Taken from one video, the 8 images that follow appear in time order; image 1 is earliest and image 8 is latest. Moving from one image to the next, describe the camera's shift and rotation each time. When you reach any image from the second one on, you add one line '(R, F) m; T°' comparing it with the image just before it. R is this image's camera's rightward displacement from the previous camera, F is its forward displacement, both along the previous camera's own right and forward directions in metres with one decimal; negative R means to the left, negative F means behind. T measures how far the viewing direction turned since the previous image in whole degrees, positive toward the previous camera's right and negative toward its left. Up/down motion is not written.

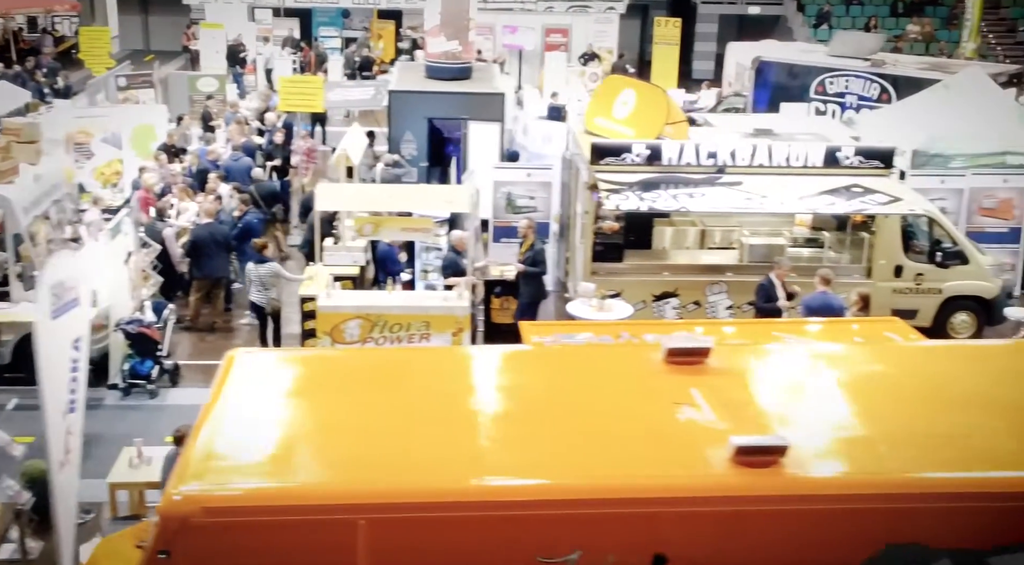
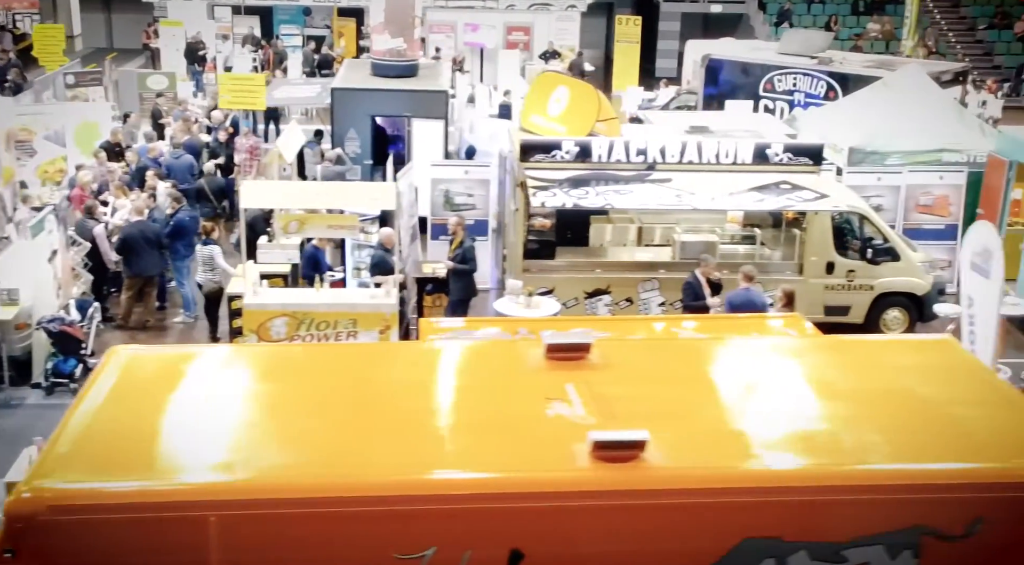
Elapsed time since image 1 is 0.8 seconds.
(+0.6, 0.0) m; +1°
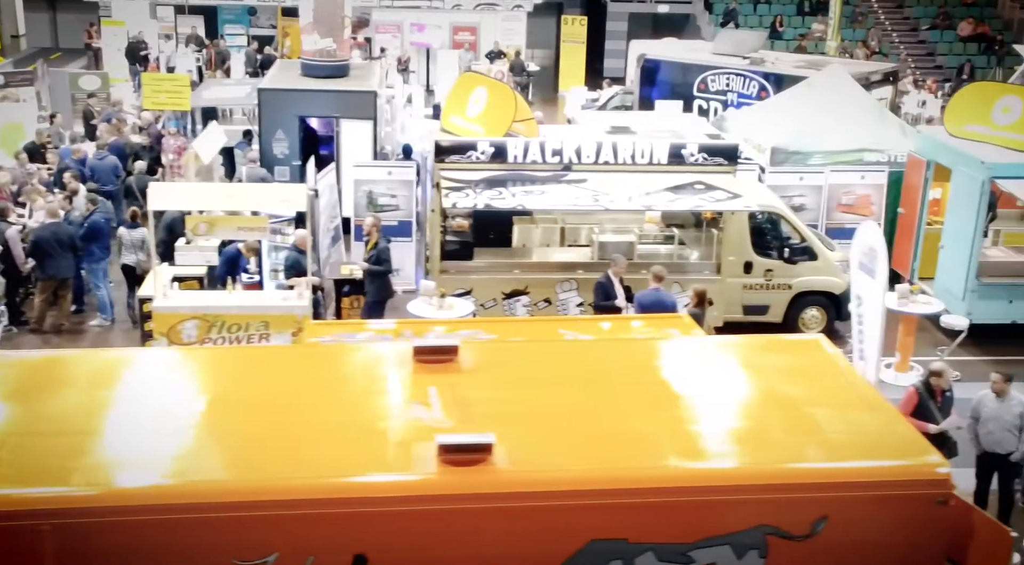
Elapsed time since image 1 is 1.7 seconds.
(+0.6, 0.0) m; +2°
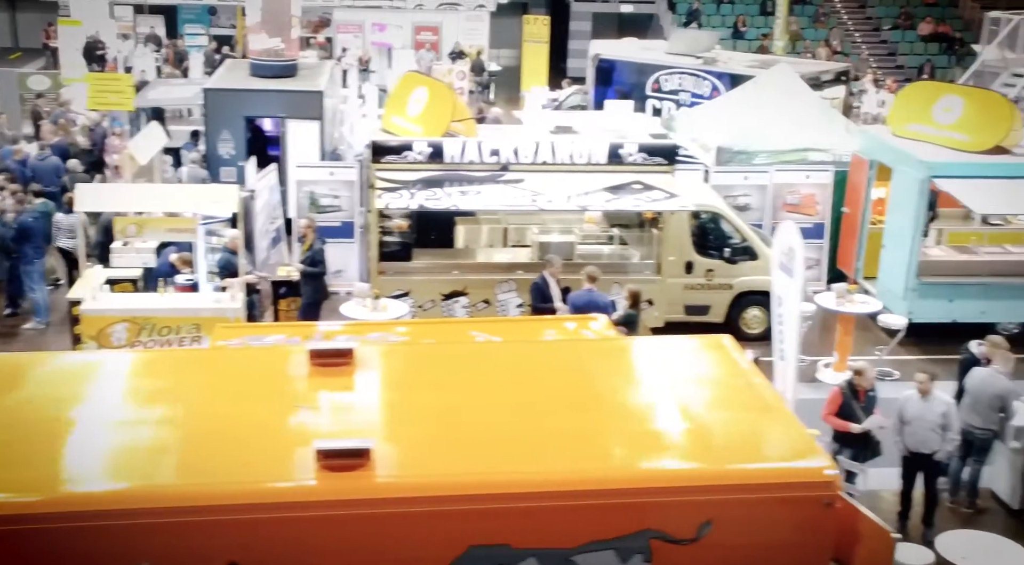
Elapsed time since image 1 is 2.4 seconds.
(+0.5, +0.1) m; +1°
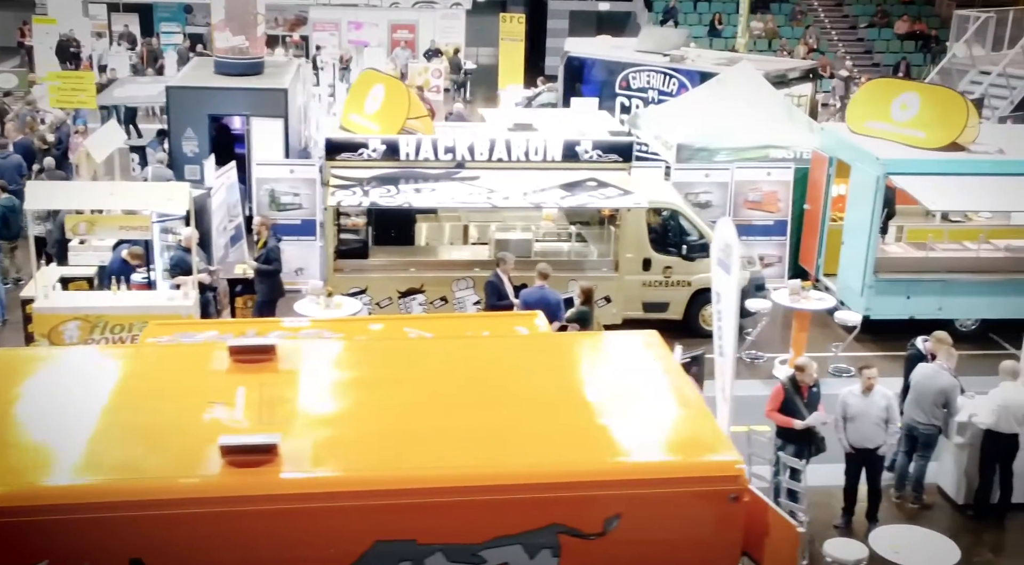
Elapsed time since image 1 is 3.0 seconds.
(+0.4, 0.0) m; +1°
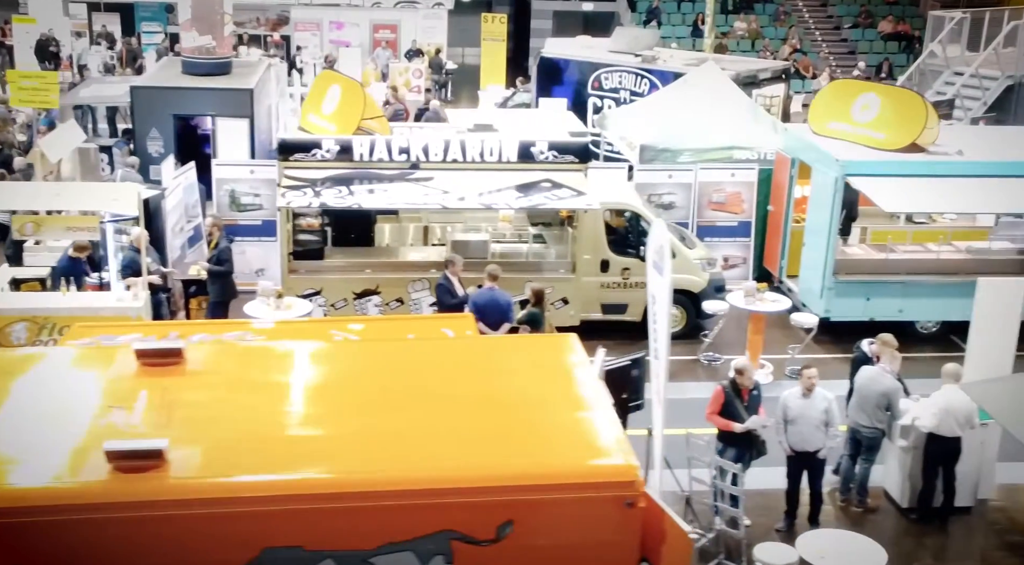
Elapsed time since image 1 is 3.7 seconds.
(+0.5, +0.1) m; 0°
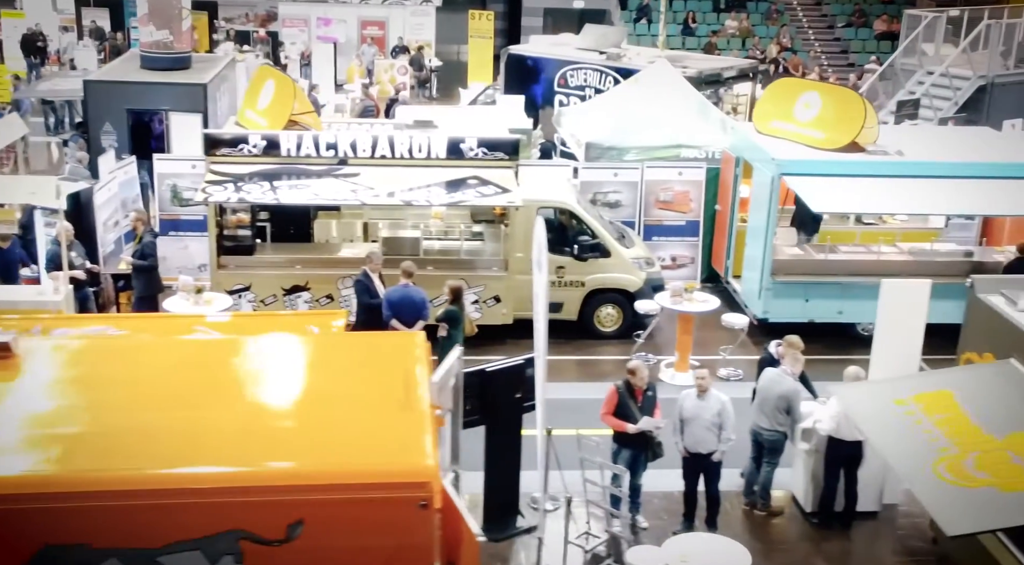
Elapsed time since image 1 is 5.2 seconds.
(+1.1, +0.1) m; -1°
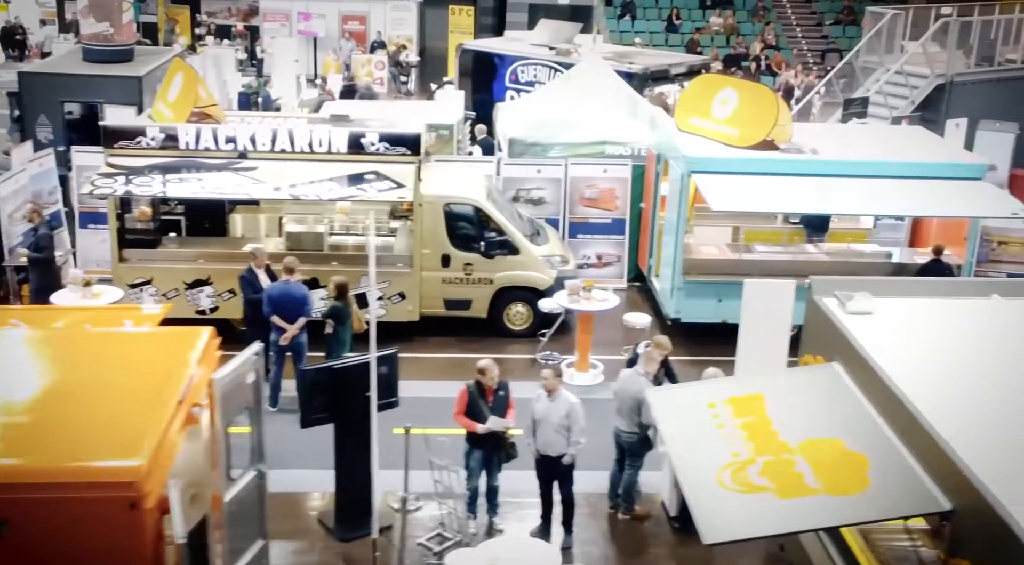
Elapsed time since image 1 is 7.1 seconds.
(+1.4, +0.2) m; -1°
